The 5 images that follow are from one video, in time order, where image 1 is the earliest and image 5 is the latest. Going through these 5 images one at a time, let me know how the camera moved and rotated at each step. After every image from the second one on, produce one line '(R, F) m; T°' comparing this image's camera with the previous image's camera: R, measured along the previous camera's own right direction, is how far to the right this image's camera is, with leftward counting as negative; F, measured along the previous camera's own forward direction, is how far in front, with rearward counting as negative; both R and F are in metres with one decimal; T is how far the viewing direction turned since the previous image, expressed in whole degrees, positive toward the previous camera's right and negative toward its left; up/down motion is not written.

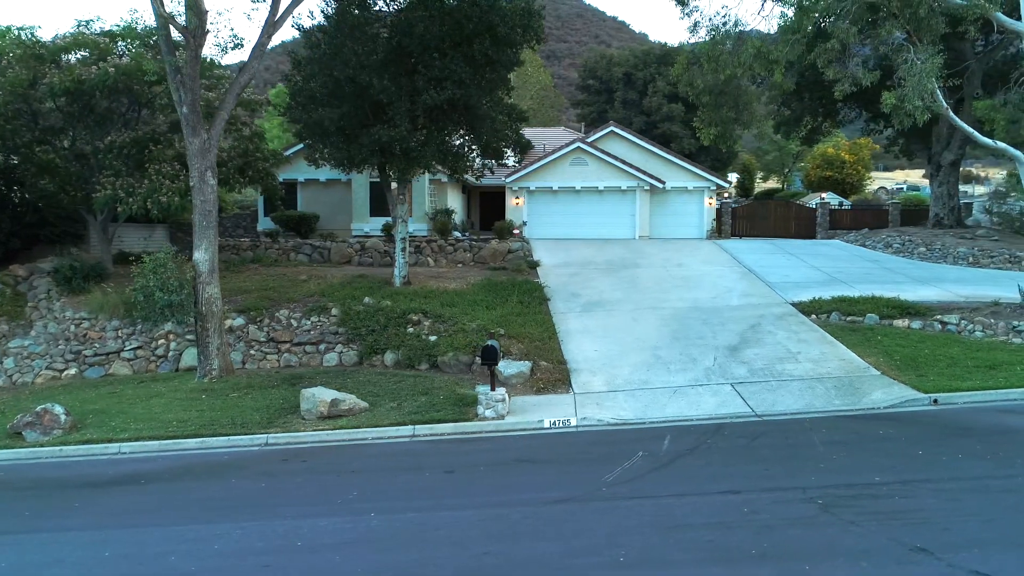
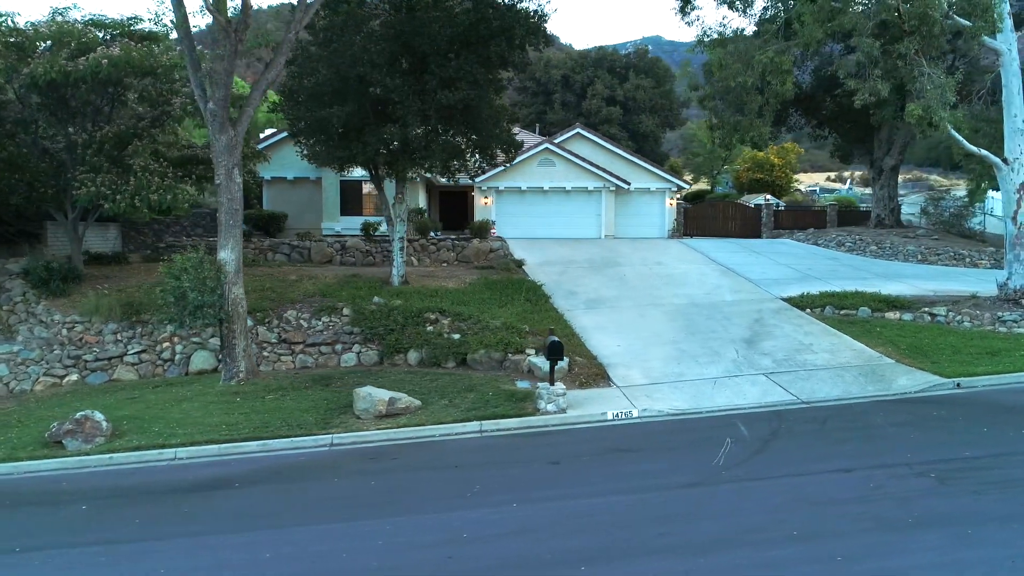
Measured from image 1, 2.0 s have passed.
(-2.1, -0.2) m; +7°
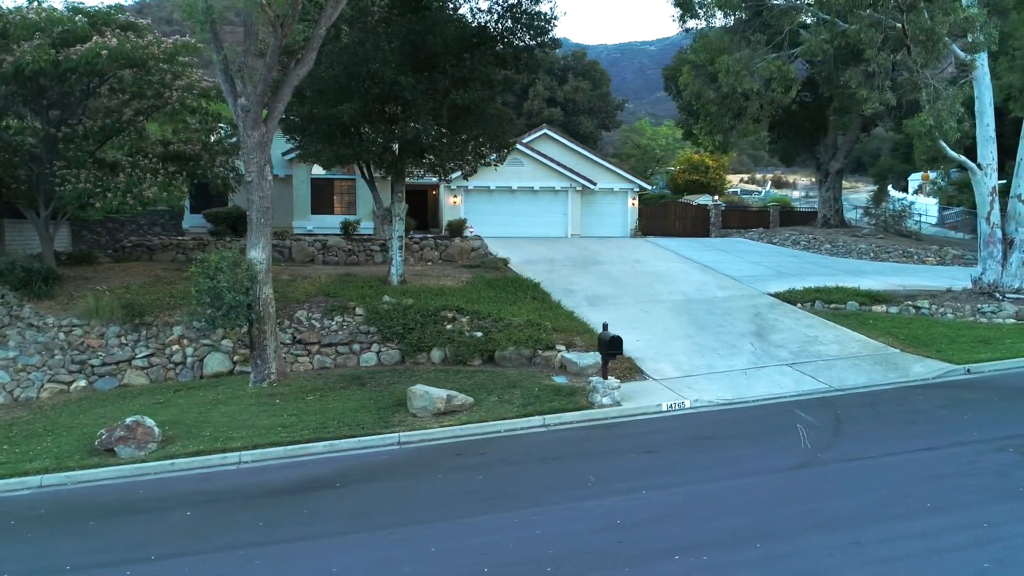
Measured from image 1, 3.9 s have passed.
(-2.1, -0.1) m; +7°
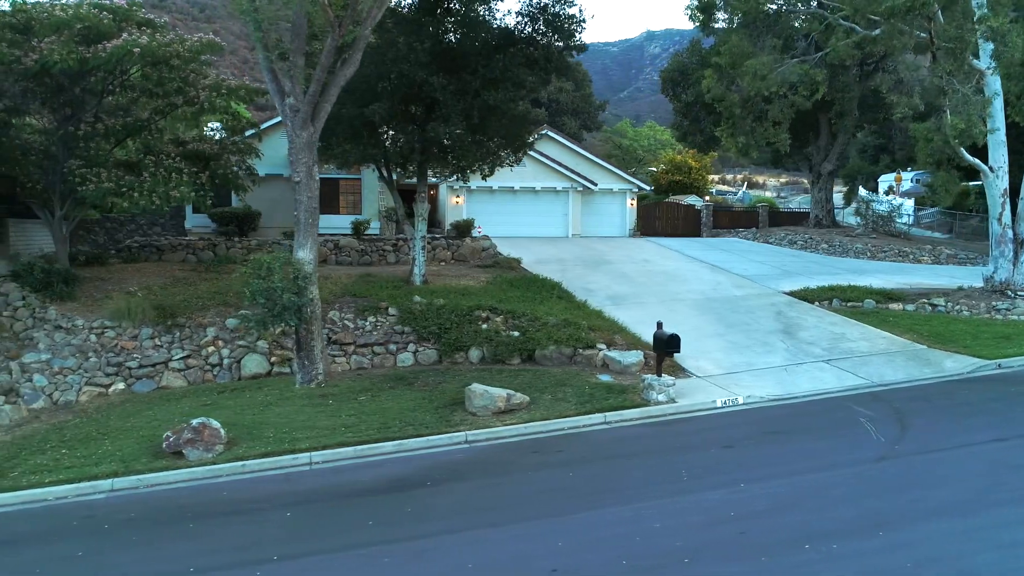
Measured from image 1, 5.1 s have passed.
(-1.4, -0.1) m; +3°
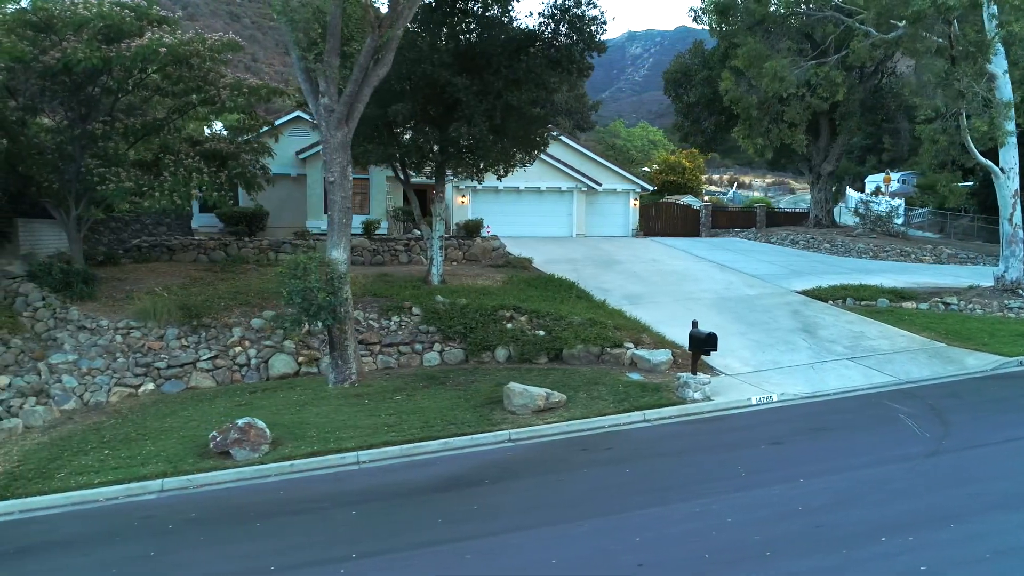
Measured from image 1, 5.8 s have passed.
(-0.8, -0.1) m; +1°
